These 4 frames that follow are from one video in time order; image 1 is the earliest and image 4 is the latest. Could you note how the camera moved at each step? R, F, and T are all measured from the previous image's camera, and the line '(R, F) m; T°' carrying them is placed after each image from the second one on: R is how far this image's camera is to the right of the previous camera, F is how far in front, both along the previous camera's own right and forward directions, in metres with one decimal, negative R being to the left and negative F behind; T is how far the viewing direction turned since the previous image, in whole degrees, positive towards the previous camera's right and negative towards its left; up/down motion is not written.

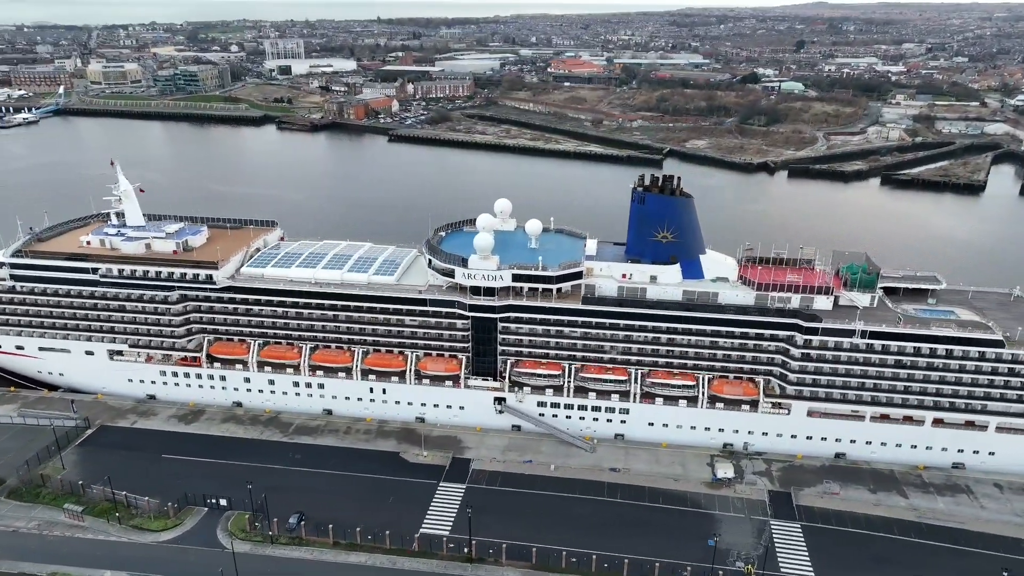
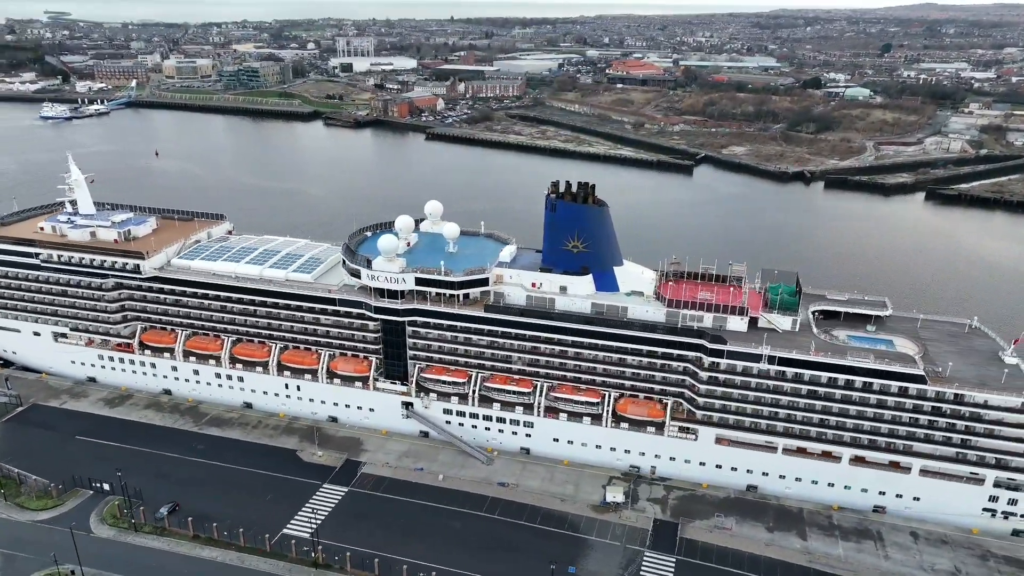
(+8.2, +1.2) m; -6°
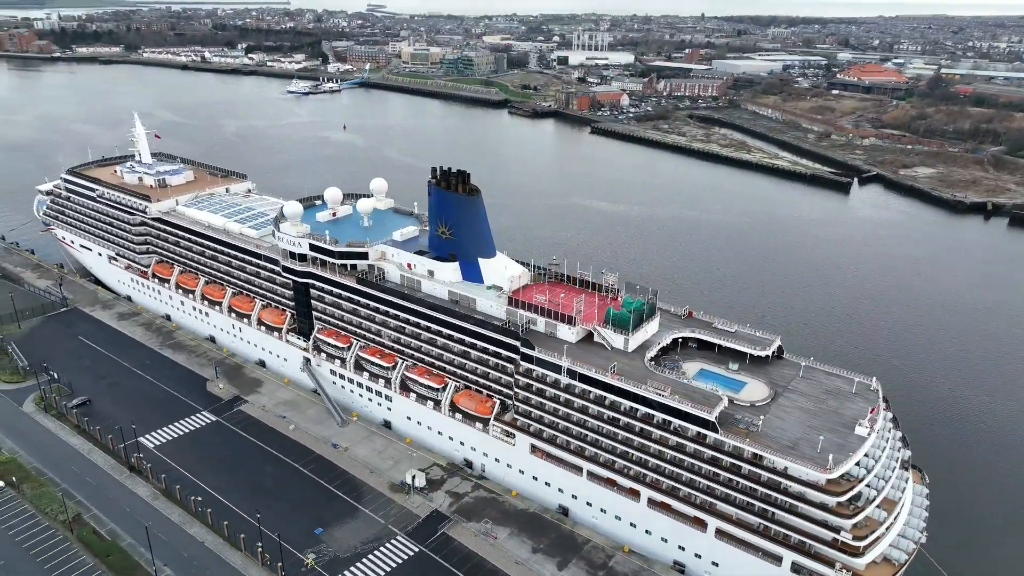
(+17.7, +2.8) m; -20°
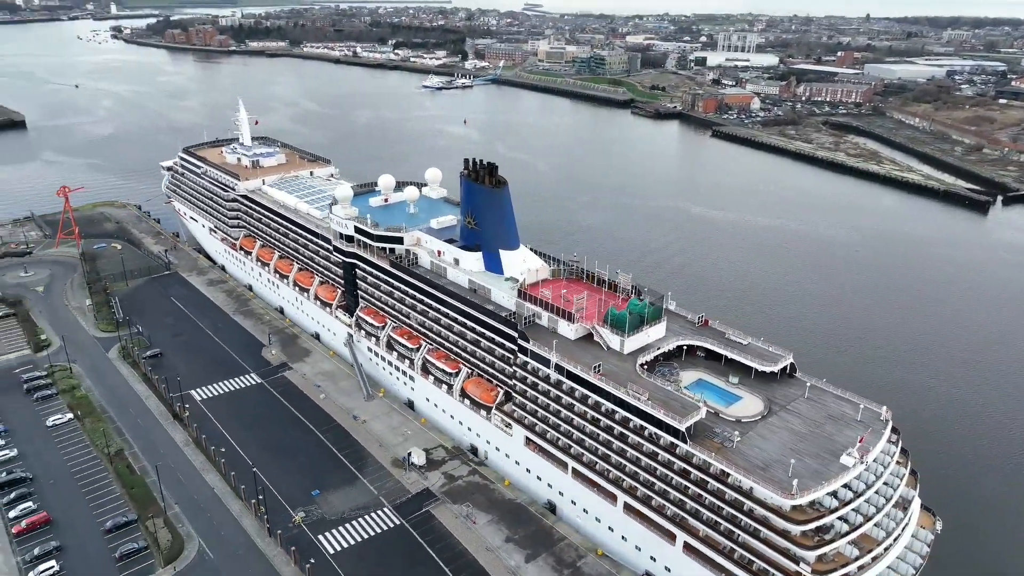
(+5.6, +0.2) m; -11°
